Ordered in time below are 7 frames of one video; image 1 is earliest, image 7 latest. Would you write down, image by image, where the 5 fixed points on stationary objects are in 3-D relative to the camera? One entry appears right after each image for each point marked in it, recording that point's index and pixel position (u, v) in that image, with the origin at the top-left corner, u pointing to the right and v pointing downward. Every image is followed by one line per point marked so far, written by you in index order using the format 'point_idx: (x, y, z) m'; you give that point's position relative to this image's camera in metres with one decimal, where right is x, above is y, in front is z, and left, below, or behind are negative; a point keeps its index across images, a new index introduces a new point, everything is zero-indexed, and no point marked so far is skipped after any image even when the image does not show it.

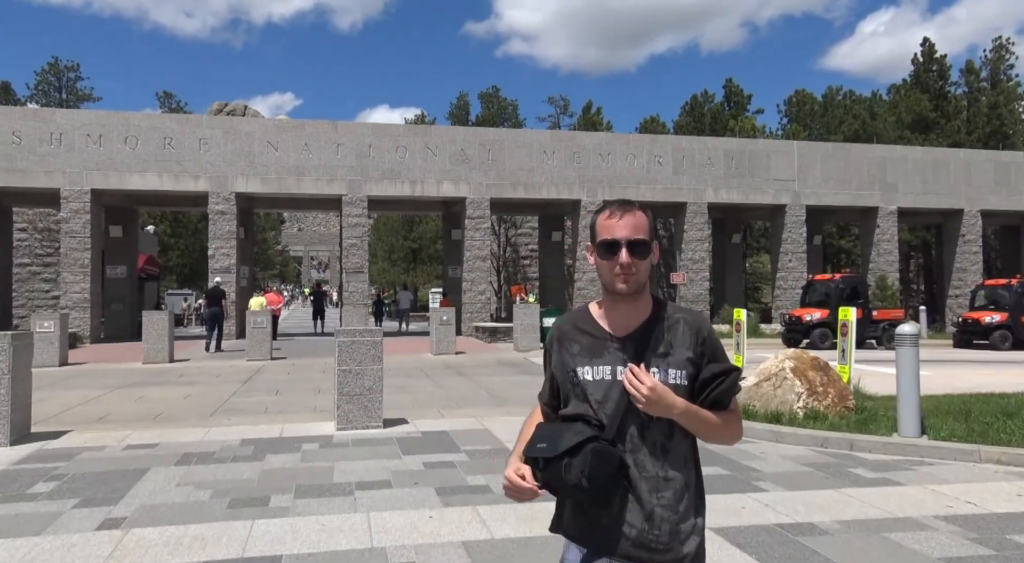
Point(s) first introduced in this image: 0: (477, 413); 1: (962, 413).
0: (-0.6, -2.0, +12.1) m
1: (+6.4, -1.9, +11.0) m
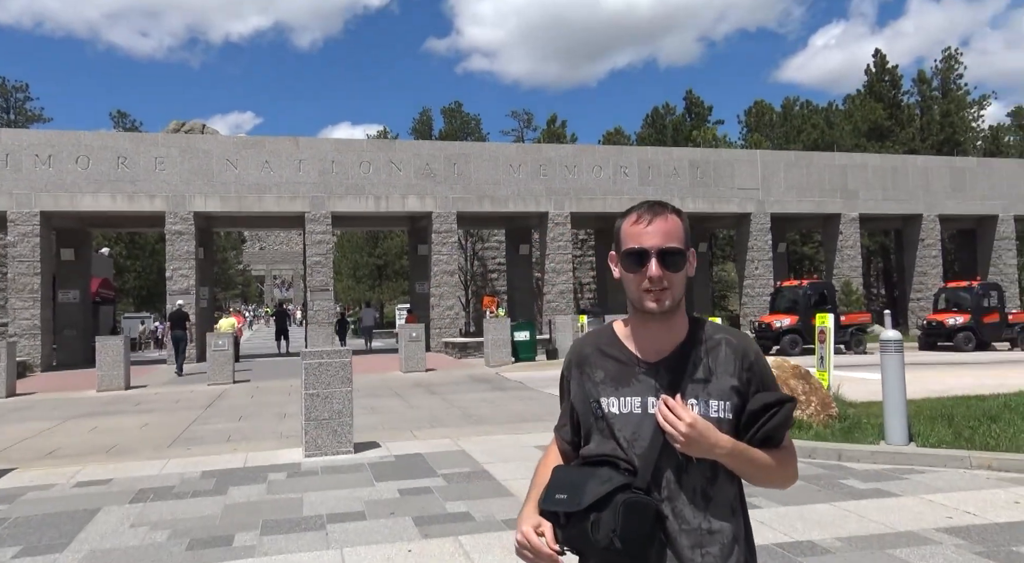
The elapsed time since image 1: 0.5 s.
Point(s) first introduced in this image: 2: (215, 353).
0: (-0.9, -2.3, +11.6) m
1: (+6.1, -1.9, +10.8) m
2: (-7.7, -1.9, +19.9) m
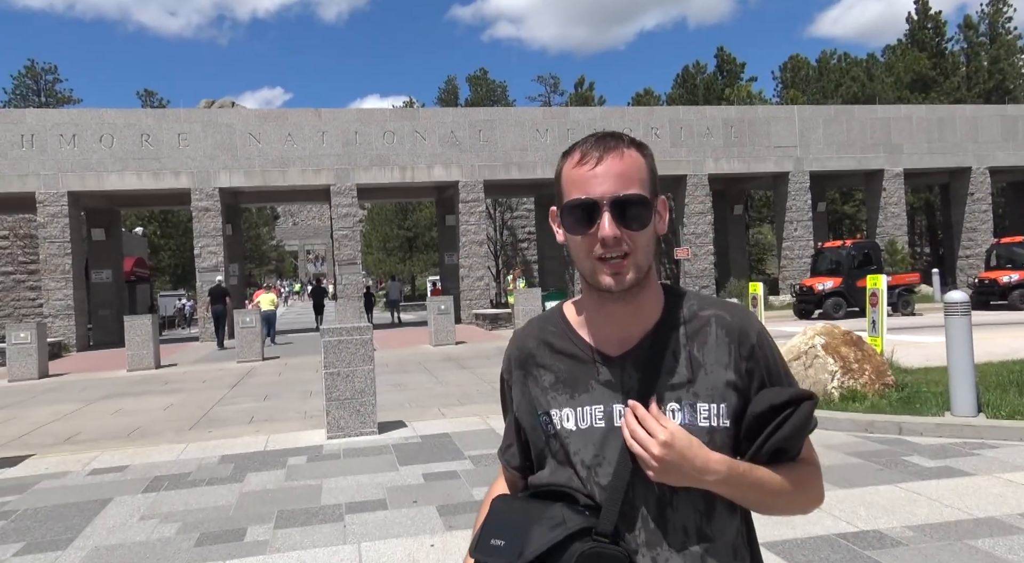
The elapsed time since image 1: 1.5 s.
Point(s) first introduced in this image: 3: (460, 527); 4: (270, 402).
0: (-0.5, -1.8, +11.1) m
1: (+6.5, -1.3, +10.0) m
2: (-6.9, -1.3, +19.6) m
3: (-0.4, -2.0, +6.3) m
4: (-4.1, -2.0, +13.1) m
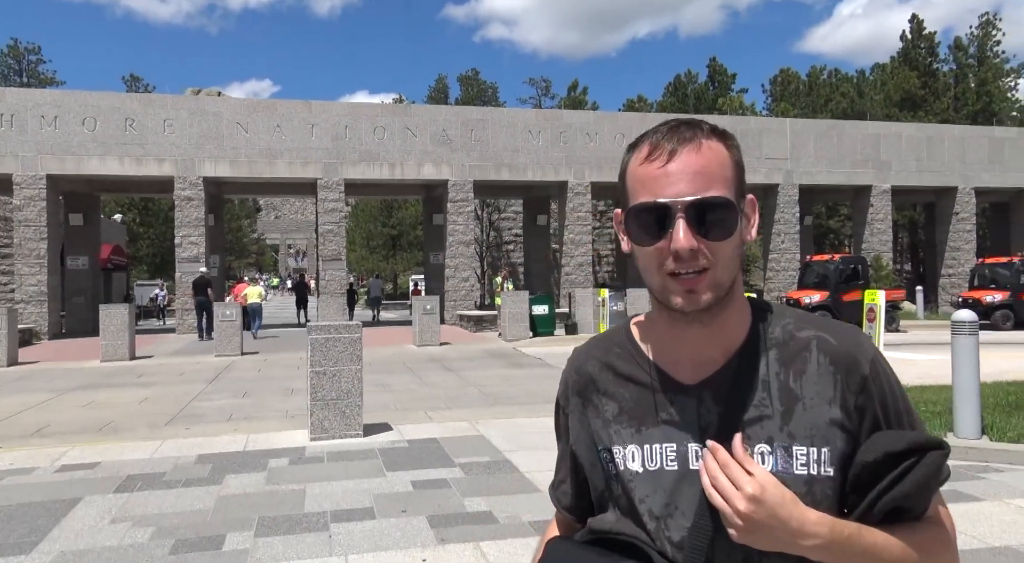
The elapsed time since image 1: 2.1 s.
0: (-0.6, -1.9, +10.7) m
1: (+6.4, -1.6, +9.8) m
2: (-7.2, -1.0, +19.1) m
3: (-0.5, -2.0, +5.9) m
4: (-4.3, -1.9, +12.7) m
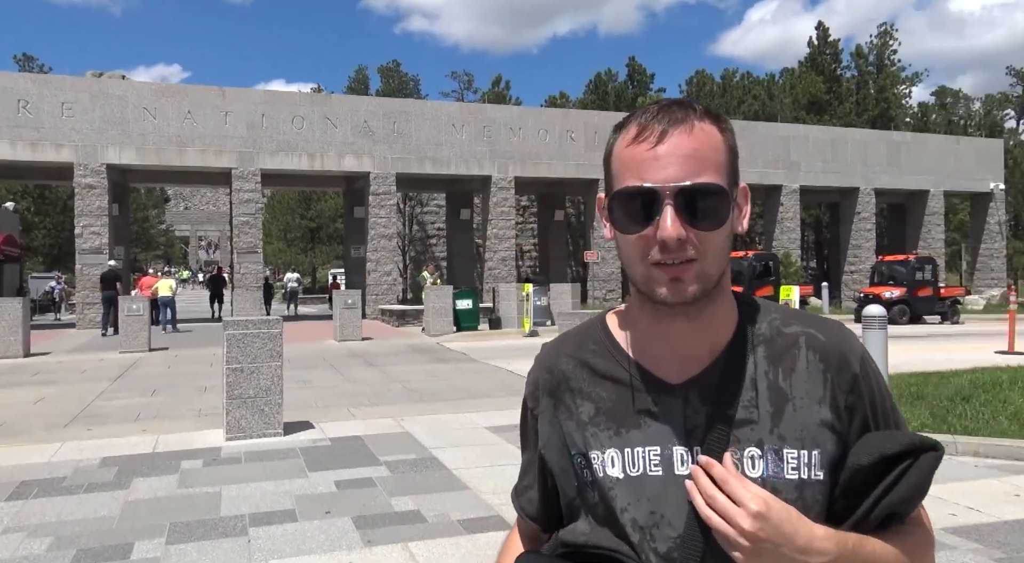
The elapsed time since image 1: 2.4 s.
0: (-1.6, -1.8, +10.5) m
1: (+5.4, -1.6, +10.3) m
2: (-9.0, -0.9, +18.2) m
3: (-1.0, -1.9, +5.7) m
4: (-5.5, -1.8, +12.0) m
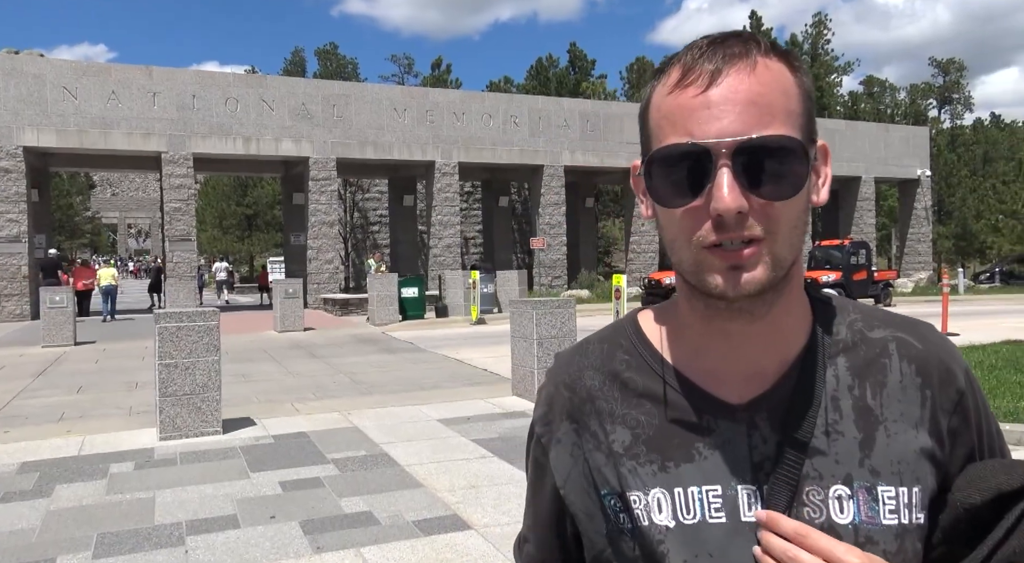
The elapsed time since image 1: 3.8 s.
0: (-2.2, -1.6, +10.0) m
1: (+4.8, -1.3, +10.4) m
2: (-10.2, -0.7, +17.1) m
3: (-1.3, -1.8, +5.4) m
4: (-6.2, -1.7, +11.3) m
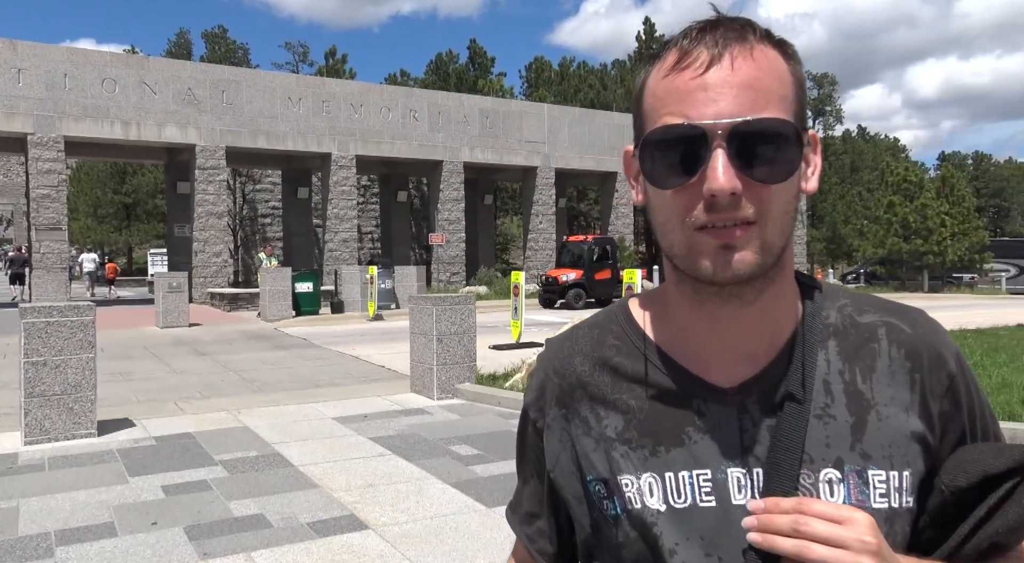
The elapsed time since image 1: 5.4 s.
0: (-3.5, -1.5, +9.6) m
1: (+3.4, -1.3, +10.9) m
2: (-12.3, -0.5, +15.5) m
3: (-1.9, -1.8, +5.1) m
4: (-7.7, -1.5, +10.3) m
